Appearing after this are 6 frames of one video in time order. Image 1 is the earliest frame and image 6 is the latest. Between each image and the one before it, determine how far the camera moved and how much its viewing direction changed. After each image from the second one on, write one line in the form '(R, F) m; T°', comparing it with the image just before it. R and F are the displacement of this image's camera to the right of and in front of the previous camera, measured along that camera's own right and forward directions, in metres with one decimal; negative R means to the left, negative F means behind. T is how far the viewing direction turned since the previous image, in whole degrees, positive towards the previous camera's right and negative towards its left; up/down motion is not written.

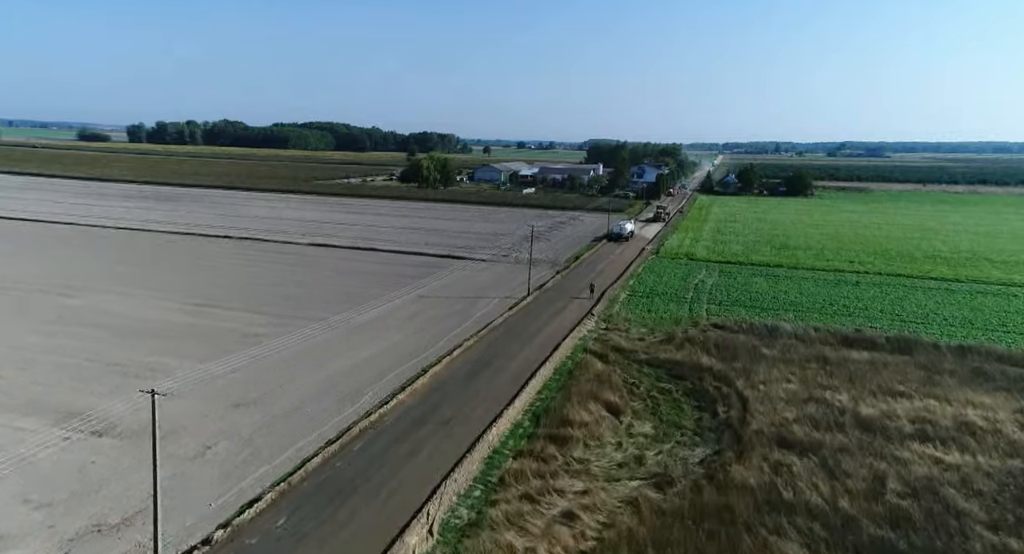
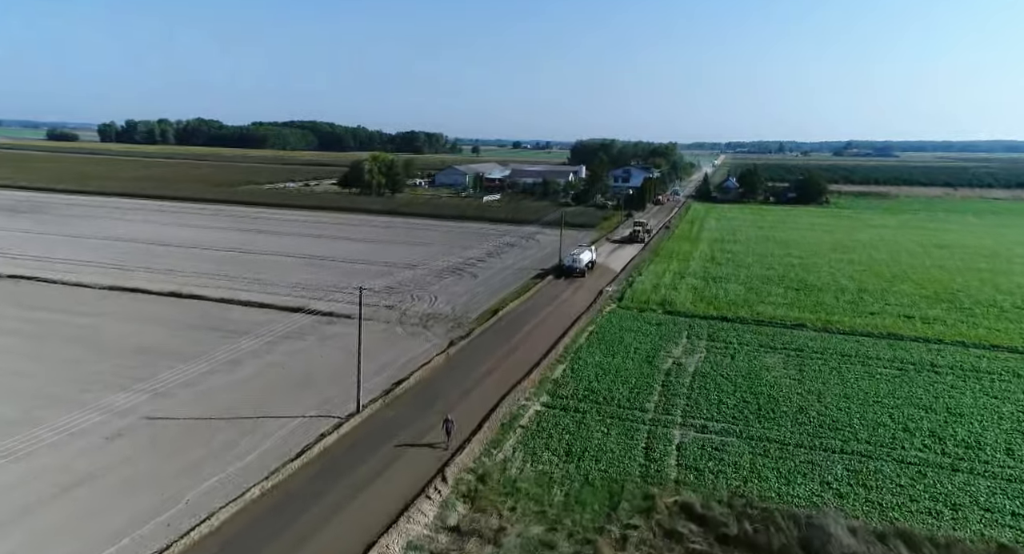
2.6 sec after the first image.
(+3.7, +11.5) m; 0°
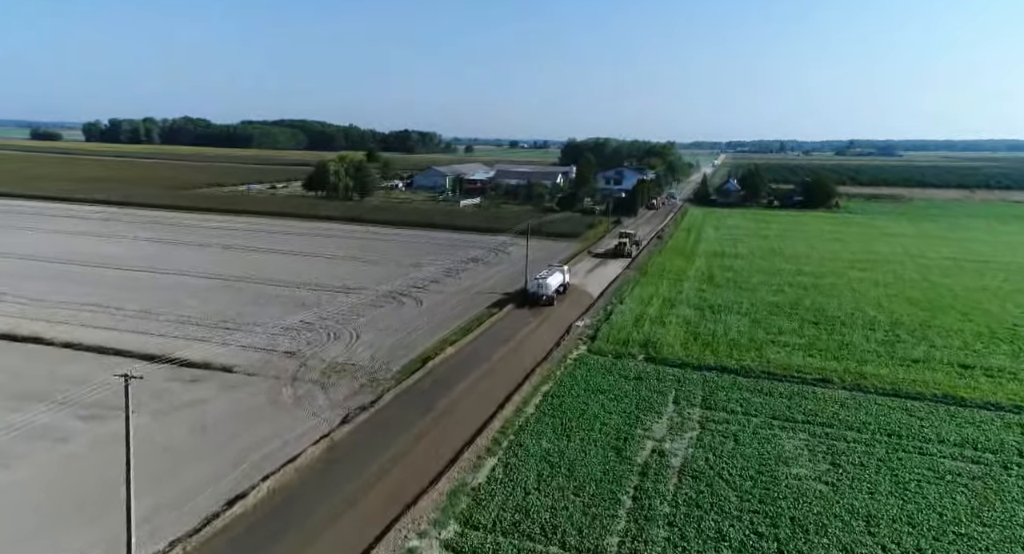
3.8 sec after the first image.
(+1.6, +5.4) m; 0°
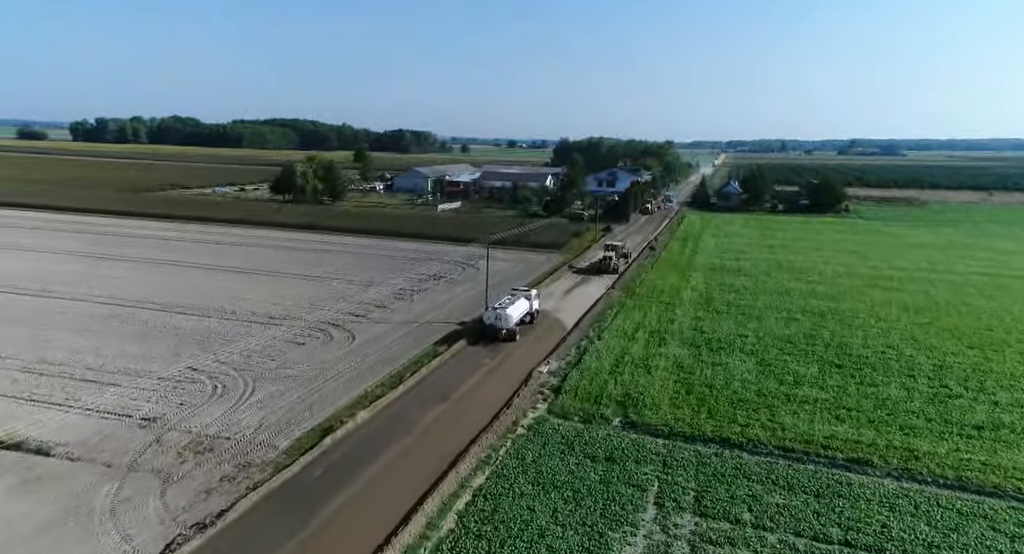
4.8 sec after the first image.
(+1.3, +4.4) m; 0°
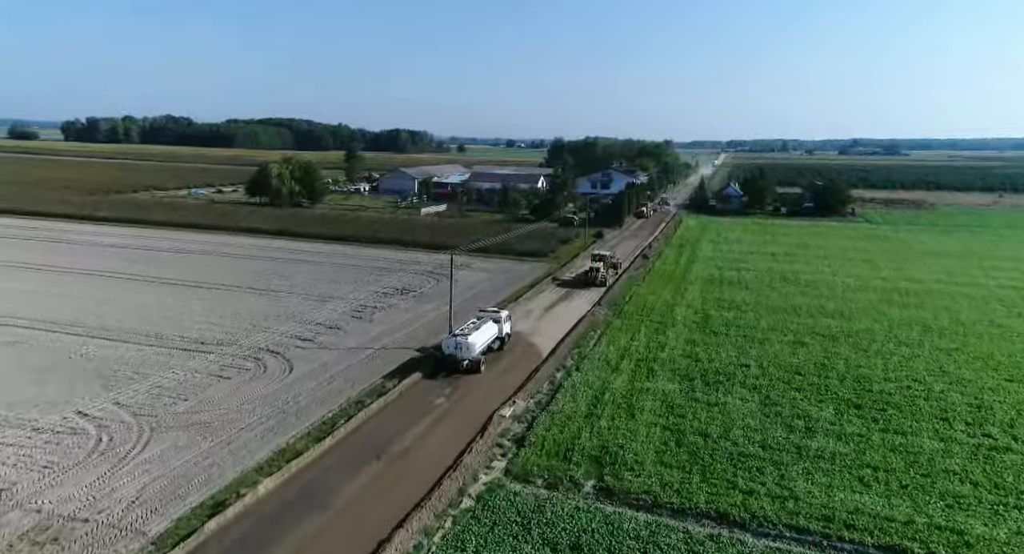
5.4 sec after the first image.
(+0.9, +2.8) m; 0°
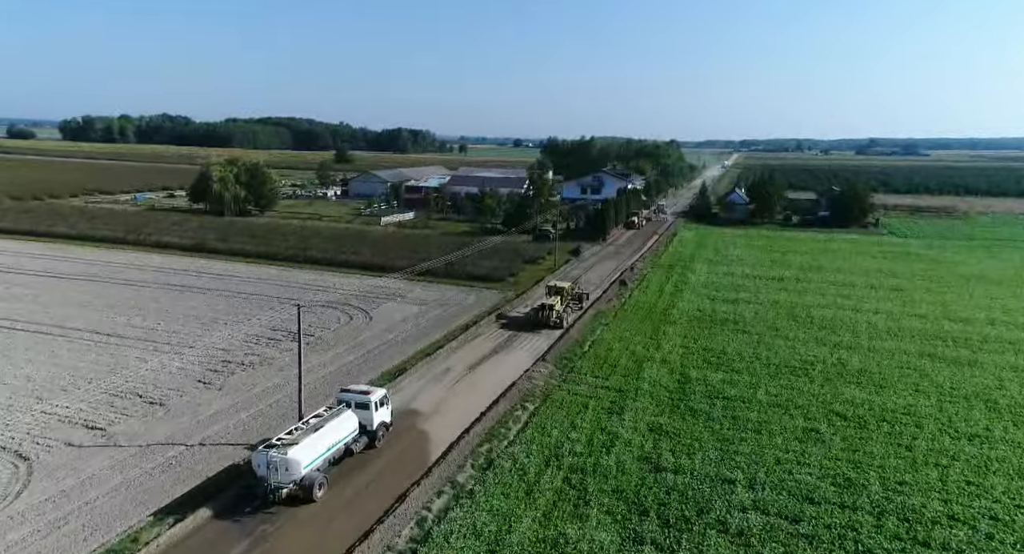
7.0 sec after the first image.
(+2.5, +6.1) m; -1°
